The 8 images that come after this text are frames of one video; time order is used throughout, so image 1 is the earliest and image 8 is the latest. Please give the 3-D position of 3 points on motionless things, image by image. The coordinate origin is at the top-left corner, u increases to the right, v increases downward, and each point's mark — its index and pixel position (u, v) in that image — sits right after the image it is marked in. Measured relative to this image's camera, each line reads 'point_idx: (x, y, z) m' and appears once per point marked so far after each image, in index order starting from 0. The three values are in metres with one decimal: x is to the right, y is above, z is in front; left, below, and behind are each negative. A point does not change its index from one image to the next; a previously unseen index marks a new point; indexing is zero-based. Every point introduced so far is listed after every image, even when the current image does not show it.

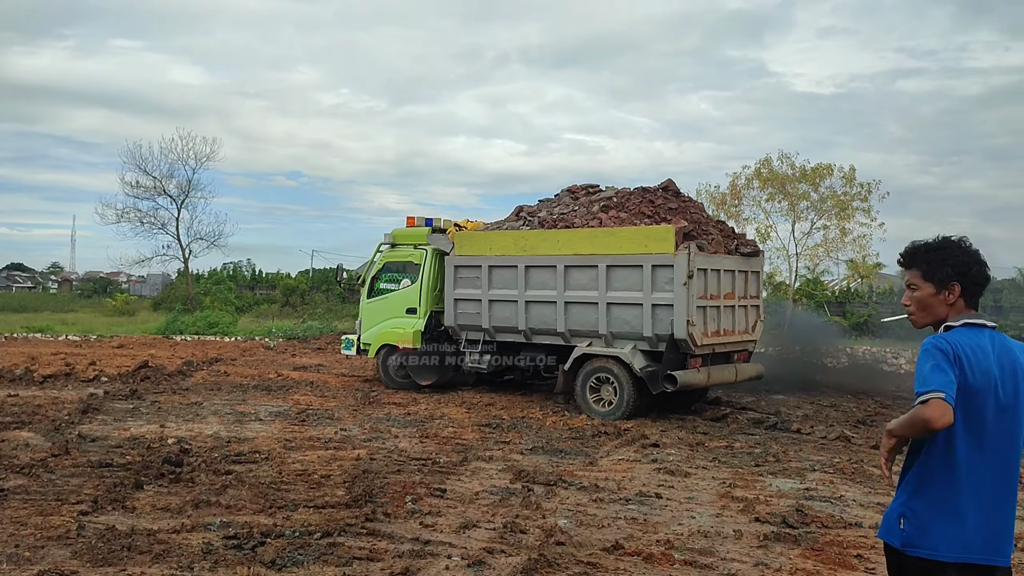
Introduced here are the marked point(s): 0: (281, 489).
0: (-1.3, -1.2, +5.2) m
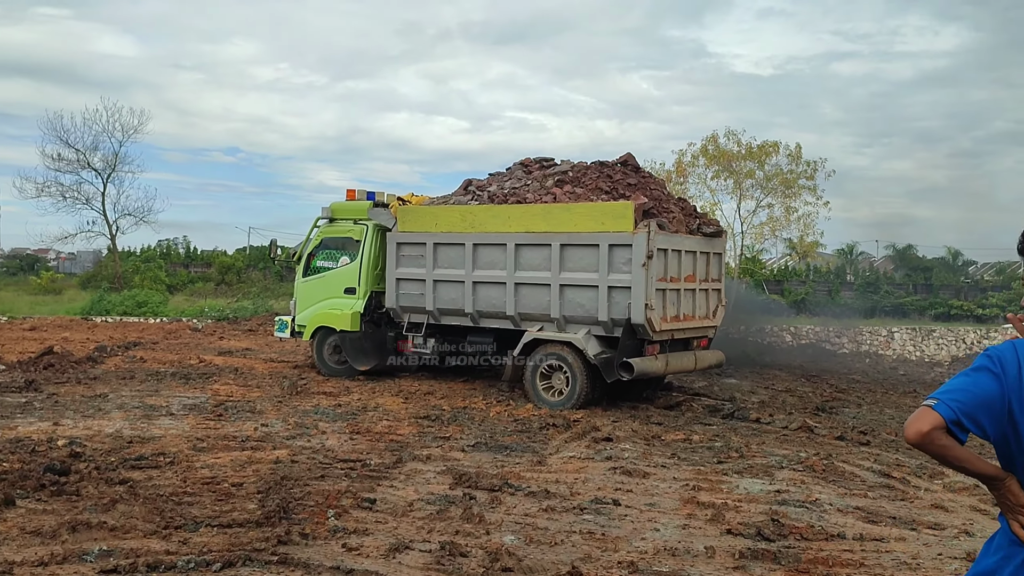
0: (-1.6, -1.1, +4.4) m
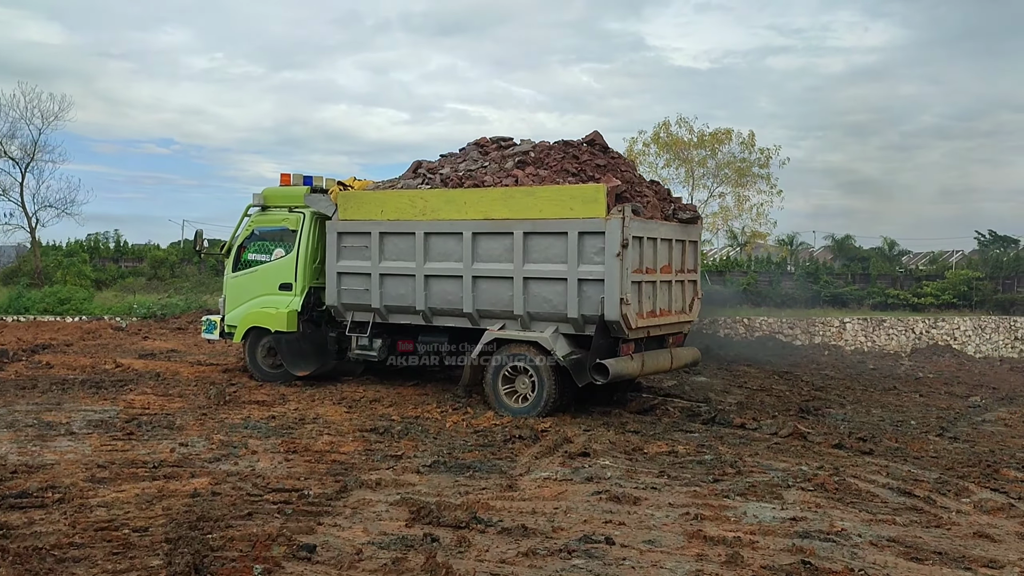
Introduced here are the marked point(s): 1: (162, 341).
0: (-1.7, -1.1, +3.5) m
1: (-5.1, -0.8, +13.1) m
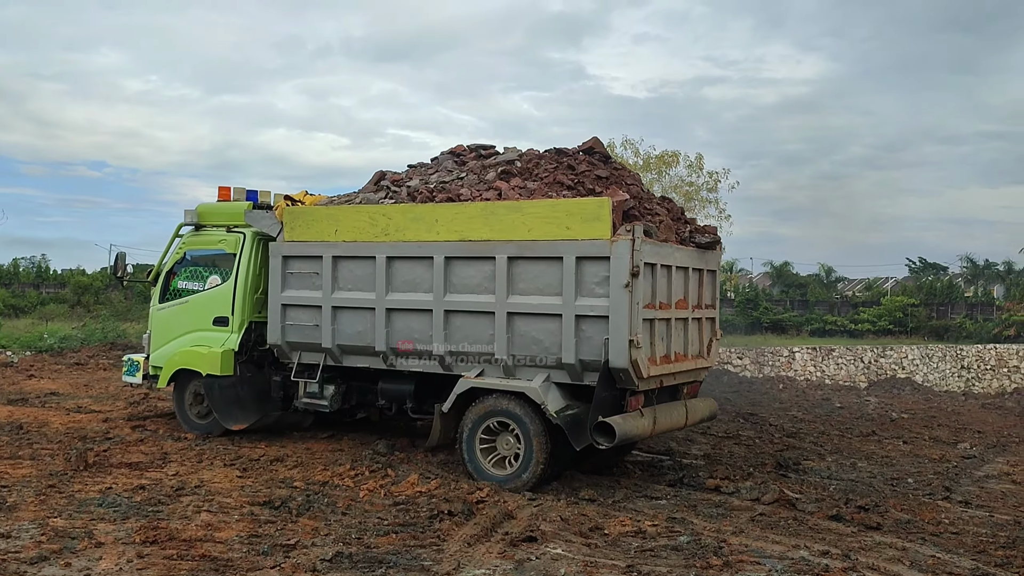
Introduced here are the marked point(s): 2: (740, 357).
0: (-1.8, -1.2, +2.2) m
1: (-5.8, -1.2, +11.6) m
2: (+4.8, -1.4, +17.9) m
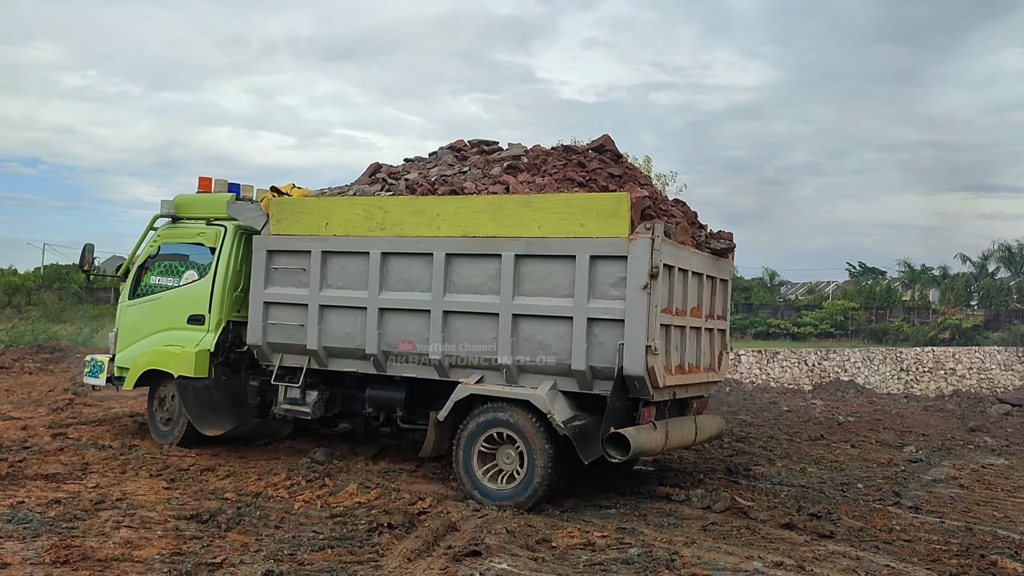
0: (-1.4, -1.2, +1.8) m
1: (-6.0, -1.2, +10.9) m
2: (+4.2, -1.4, +17.8) m
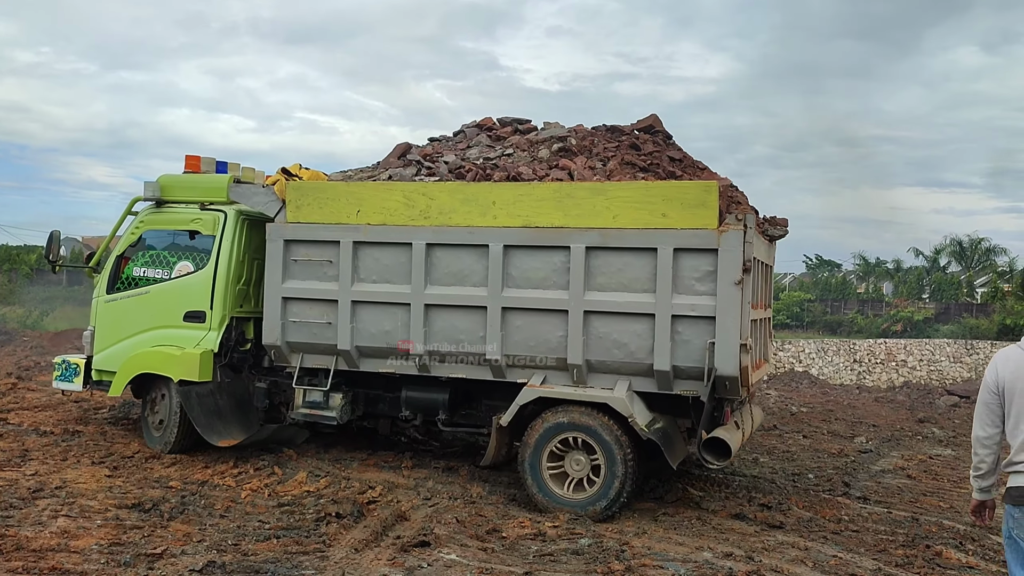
0: (-0.8, -1.2, +1.0) m
1: (-5.8, -1.0, +9.9) m
2: (+4.1, -1.3, +17.3) m
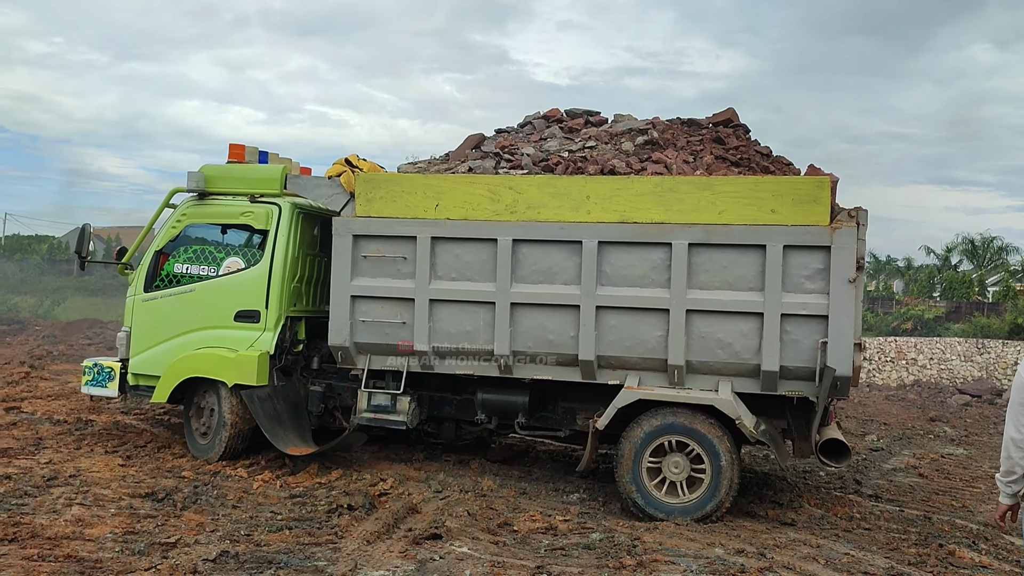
0: (-0.3, -1.2, +0.7) m
1: (-5.2, -0.9, +9.6) m
2: (+4.8, -1.3, +16.9) m
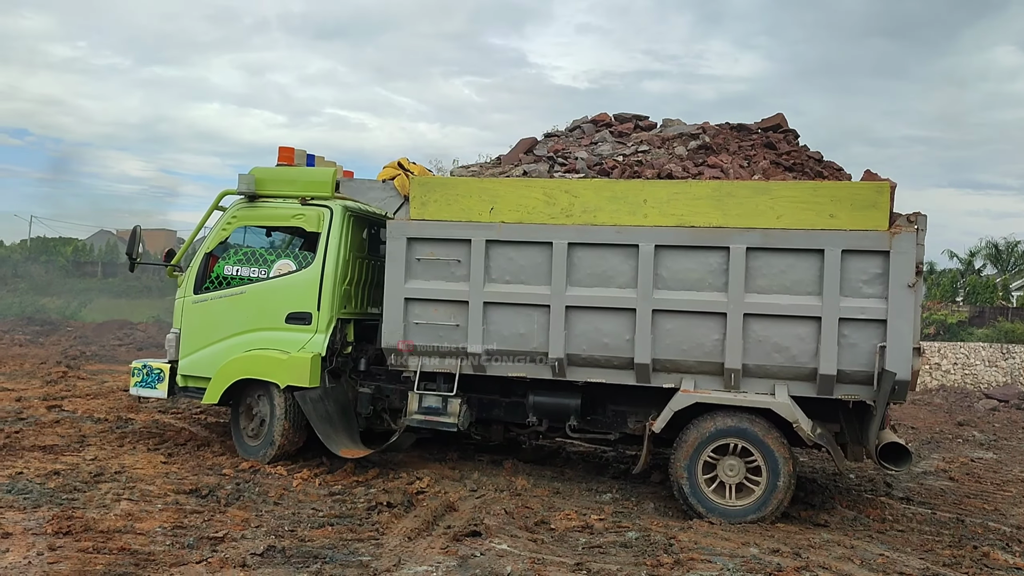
0: (-0.1, -1.2, +0.8) m
1: (-4.7, -0.9, +9.8) m
2: (+5.4, -1.3, +16.9) m
